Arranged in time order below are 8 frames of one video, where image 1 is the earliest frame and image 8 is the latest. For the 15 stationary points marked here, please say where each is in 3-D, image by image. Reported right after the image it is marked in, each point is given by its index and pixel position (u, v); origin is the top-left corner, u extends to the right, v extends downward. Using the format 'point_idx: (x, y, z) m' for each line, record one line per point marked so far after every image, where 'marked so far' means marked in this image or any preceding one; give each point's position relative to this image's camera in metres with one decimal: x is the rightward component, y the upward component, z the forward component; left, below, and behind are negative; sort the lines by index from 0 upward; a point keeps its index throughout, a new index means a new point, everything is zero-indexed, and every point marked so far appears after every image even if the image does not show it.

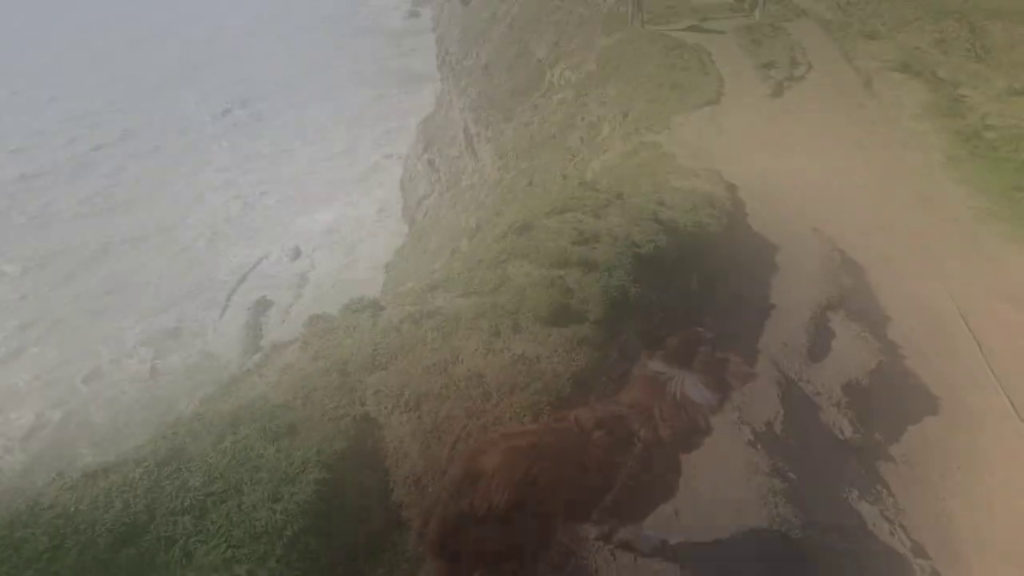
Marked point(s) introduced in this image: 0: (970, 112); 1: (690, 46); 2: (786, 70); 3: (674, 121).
0: (+14.2, +5.4, +16.0) m
1: (+6.8, +9.2, +19.6) m
2: (+9.7, +7.7, +18.3) m
3: (+4.6, +4.8, +14.6) m
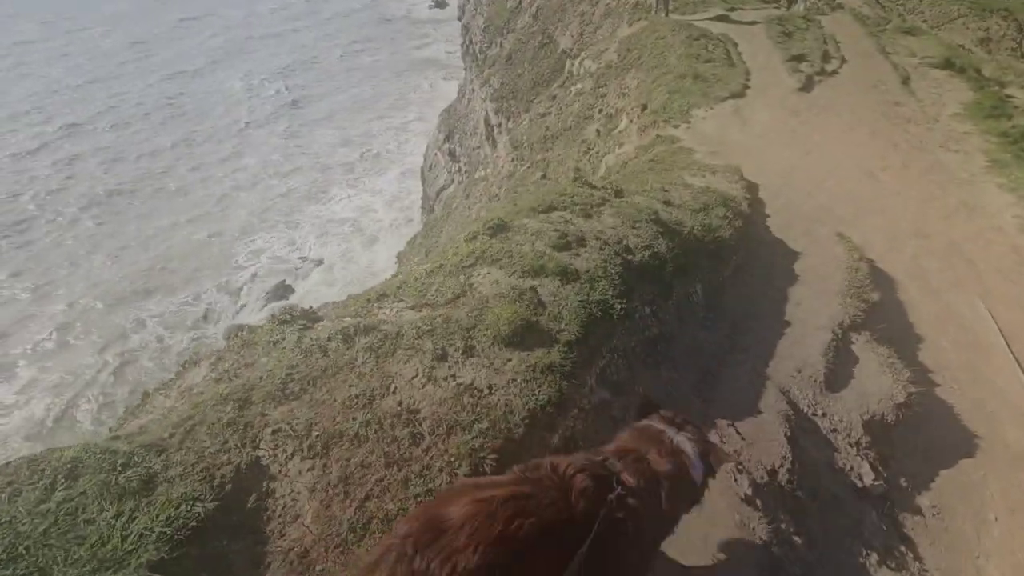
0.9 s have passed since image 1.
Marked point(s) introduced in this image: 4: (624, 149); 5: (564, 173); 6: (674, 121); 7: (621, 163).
0: (+14.5, +5.0, +14.9) m
1: (+7.4, +9.1, +18.7) m
2: (+10.2, +7.5, +17.3) m
3: (+4.9, +4.7, +13.9) m
4: (+3.0, +3.8, +14.0) m
5: (+1.7, +3.7, +17.2) m
6: (+4.2, +4.4, +13.5) m
7: (+2.8, +3.1, +12.9) m
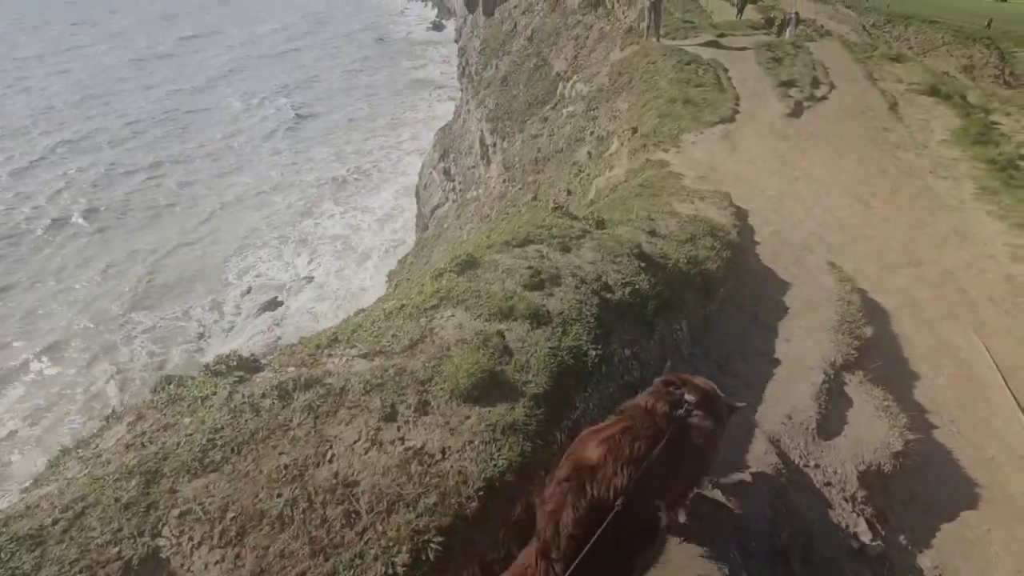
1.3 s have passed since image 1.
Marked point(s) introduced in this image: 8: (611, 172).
0: (+14.2, +4.3, +14.9) m
1: (+7.1, +8.3, +18.8) m
2: (+9.9, +6.7, +17.4) m
3: (+4.6, +4.0, +13.8) m
4: (+2.7, +3.1, +13.9) m
5: (+1.4, +3.0, +17.0) m
6: (+3.9, +3.7, +13.4) m
7: (+2.5, +2.5, +12.8) m
8: (+2.7, +3.2, +14.2) m
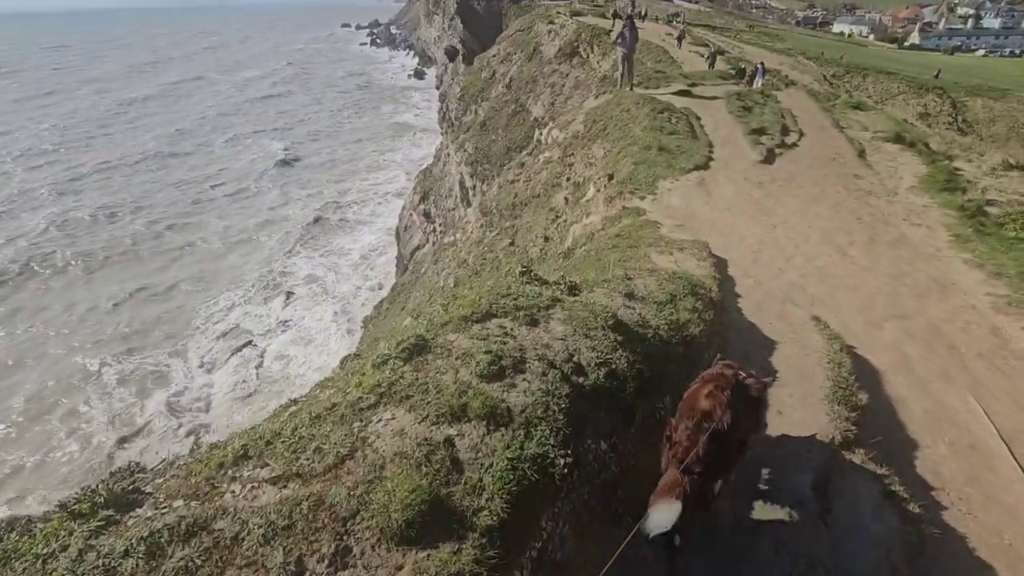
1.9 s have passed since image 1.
0: (+13.5, +3.0, +15.3) m
1: (+6.2, +6.6, +19.2) m
2: (+9.1, +5.2, +17.7) m
3: (+4.0, +2.8, +13.8) m
4: (+2.1, +1.8, +13.7) m
5: (+0.6, +1.4, +16.8) m
6: (+3.3, +2.5, +13.3) m
7: (+1.9, +1.3, +12.6) m
8: (+2.0, +1.9, +14.0) m
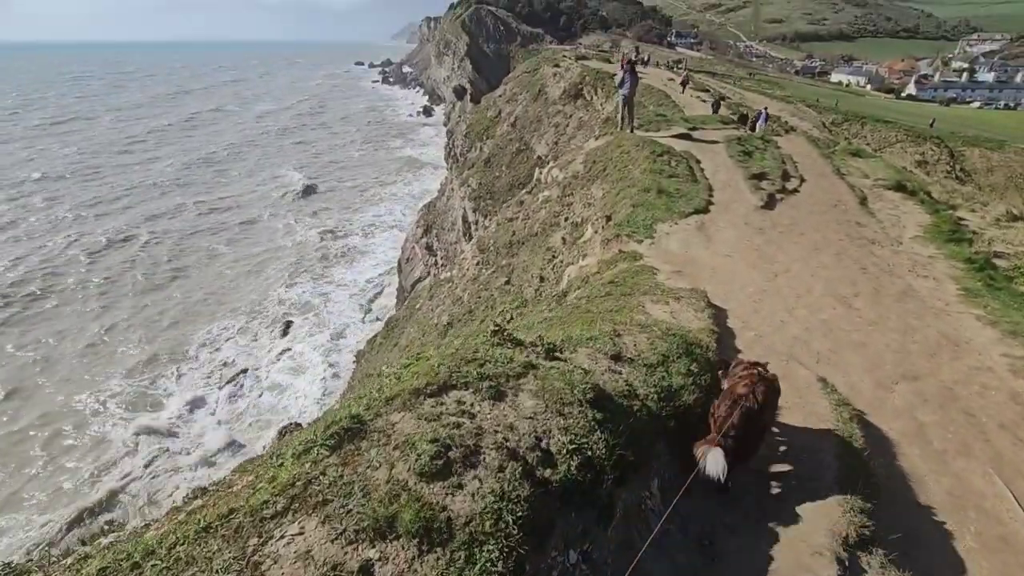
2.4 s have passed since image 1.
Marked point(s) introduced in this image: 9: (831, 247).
0: (+13.4, +1.4, +14.9) m
1: (+6.2, +5.0, +19.1) m
2: (+9.0, +3.6, +17.5) m
3: (+3.8, +1.6, +13.4) m
4: (+1.9, +0.7, +13.3) m
5: (+0.5, +0.1, +16.4) m
6: (+3.1, +1.3, +13.0) m
7: (+1.7, +0.2, +12.2) m
8: (+1.9, +0.7, +13.6) m
9: (+8.1, +1.0, +13.0) m
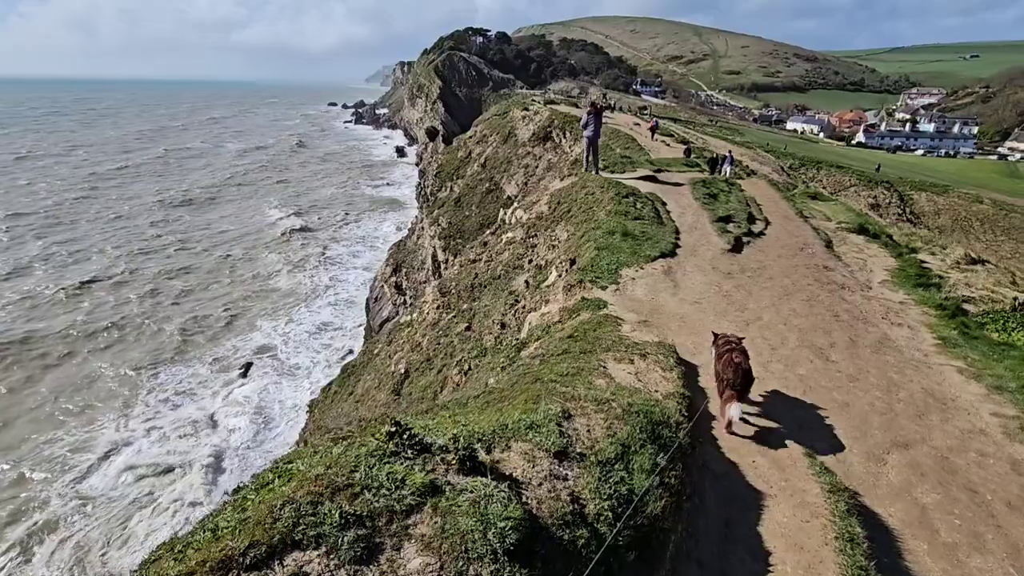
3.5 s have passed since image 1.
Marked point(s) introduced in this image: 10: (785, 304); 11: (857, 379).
0: (+12.2, +0.1, +14.7) m
1: (+4.8, +3.4, +18.7) m
2: (+7.7, +2.1, +17.2) m
3: (+2.8, +0.4, +12.7) m
4: (+0.9, -0.5, +12.4) m
5: (-0.7, -1.3, +15.4) m
6: (+2.1, +0.2, +12.2) m
7: (+0.7, -0.9, +11.2) m
8: (+0.8, -0.5, +12.7) m
9: (+7.0, -0.1, +12.5) m
10: (+6.2, -0.4, +11.6) m
11: (+5.7, -1.5, +8.5) m
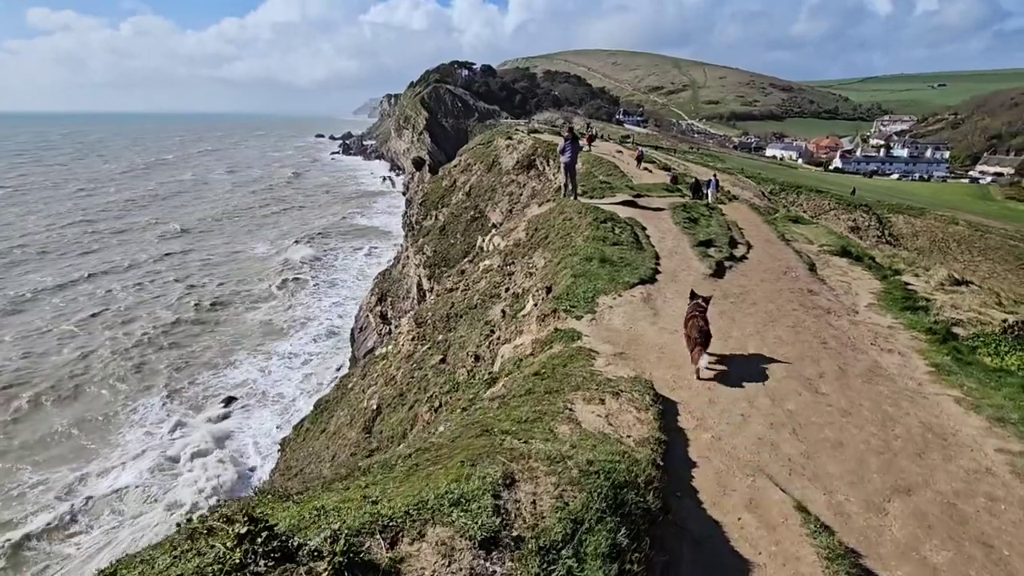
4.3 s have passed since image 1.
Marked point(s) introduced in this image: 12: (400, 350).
0: (+11.5, -0.5, +14.2) m
1: (+4.0, +2.4, +18.3) m
2: (+6.9, +1.3, +16.8) m
3: (+2.1, -0.3, +12.1) m
4: (+0.2, -1.2, +11.7) m
5: (-1.4, -2.1, +14.6) m
6: (+1.4, -0.5, +11.6) m
7: (+0.1, -1.5, +10.5) m
8: (+0.2, -1.2, +12.0) m
9: (+6.4, -0.7, +11.9) m
10: (+5.5, -0.9, +11.0) m
11: (+5.1, -1.9, +7.8) m
12: (-4.4, -2.5, +19.9) m
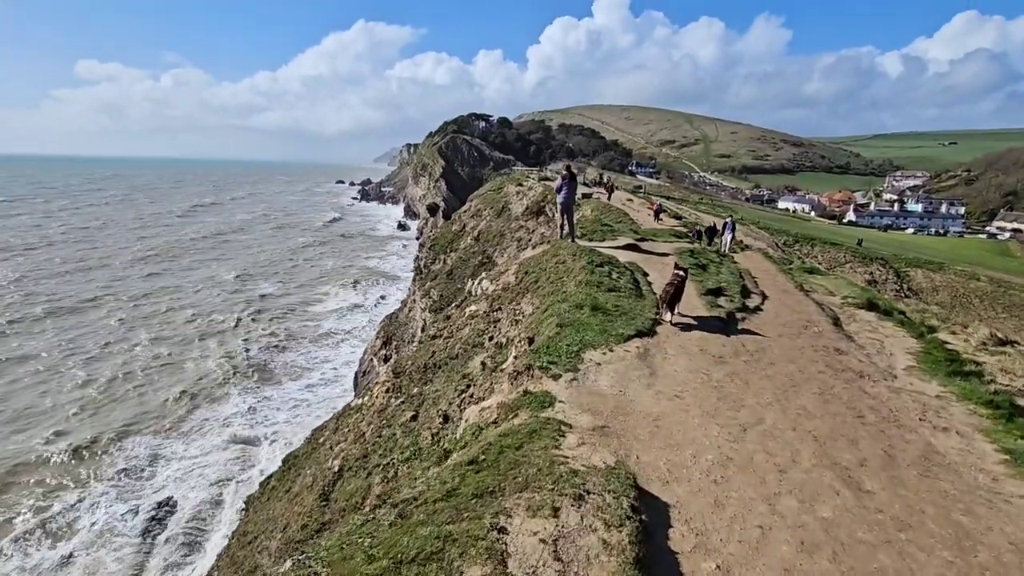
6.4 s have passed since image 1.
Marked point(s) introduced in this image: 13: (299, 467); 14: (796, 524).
0: (+10.9, -1.9, +12.0) m
1: (+3.6, +0.8, +16.5) m
2: (+6.5, -0.3, +14.8) m
3: (+1.5, -1.3, +10.1) m
4: (-0.4, -2.2, +9.7) m
5: (-2.0, -3.3, +12.5) m
6: (+0.8, -1.5, +9.6) m
7: (-0.6, -2.4, +8.5) m
8: (-0.5, -2.2, +10.0) m
9: (+5.7, -1.8, +9.8) m
10: (+4.9, -1.9, +9.0) m
11: (+4.4, -2.6, +5.7) m
12: (-4.8, -4.1, +17.9) m
13: (-8.0, -6.7, +19.0) m
14: (+3.1, -2.5, +5.6) m
